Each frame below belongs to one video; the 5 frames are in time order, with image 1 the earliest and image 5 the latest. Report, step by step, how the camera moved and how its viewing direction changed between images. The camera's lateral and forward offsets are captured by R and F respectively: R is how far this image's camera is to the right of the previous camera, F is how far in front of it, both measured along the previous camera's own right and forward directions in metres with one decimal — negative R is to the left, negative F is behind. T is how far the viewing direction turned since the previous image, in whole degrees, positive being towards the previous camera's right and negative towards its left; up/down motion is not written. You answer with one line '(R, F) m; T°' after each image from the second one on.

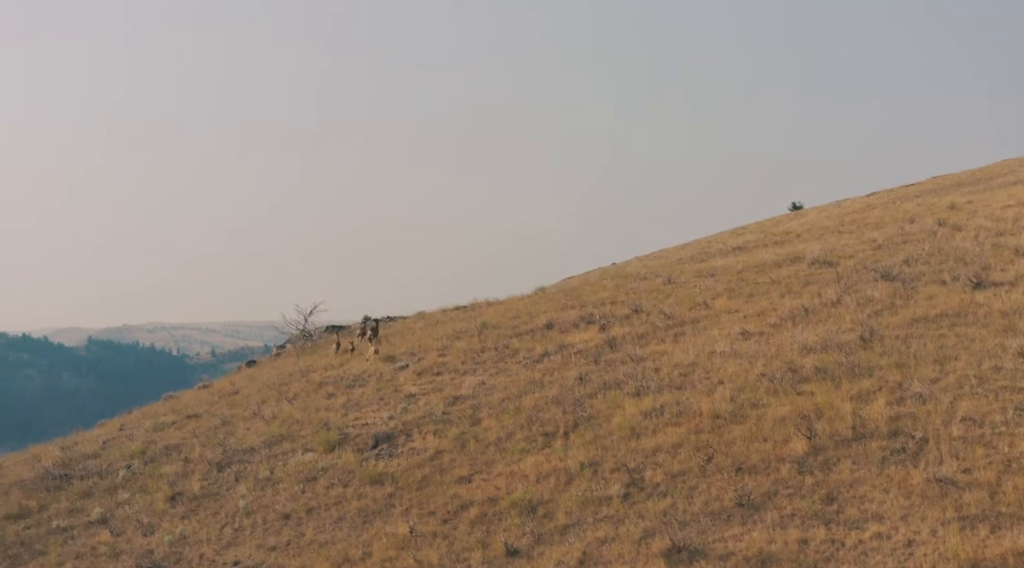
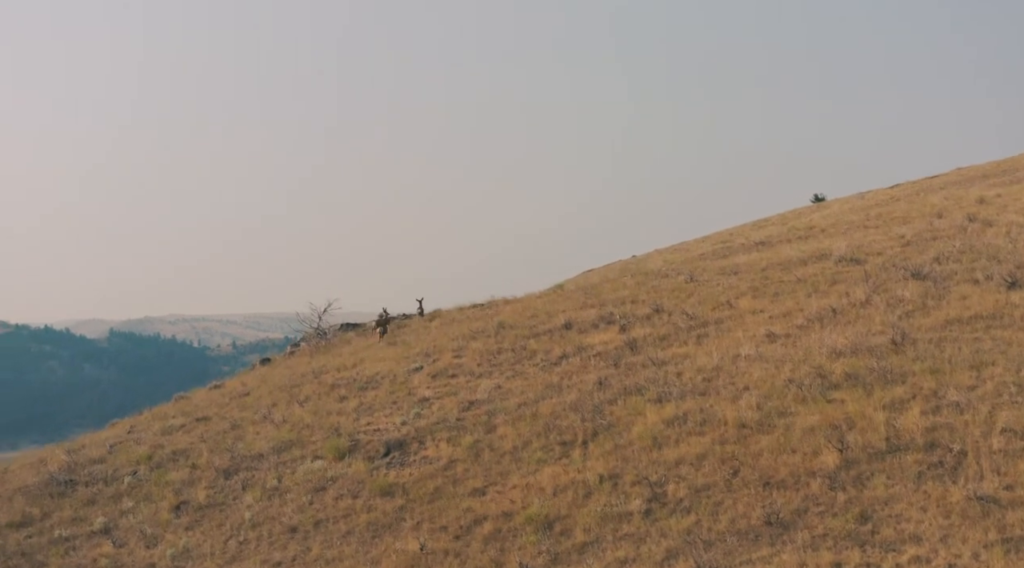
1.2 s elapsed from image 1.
(+0.1, +1.0) m; -1°
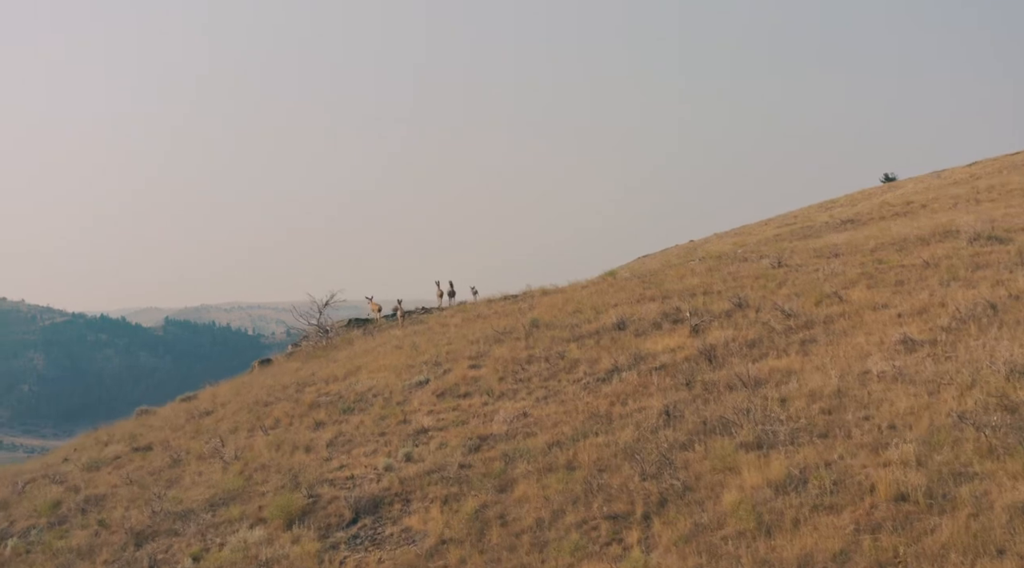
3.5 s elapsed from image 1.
(+0.4, +8.5) m; -2°
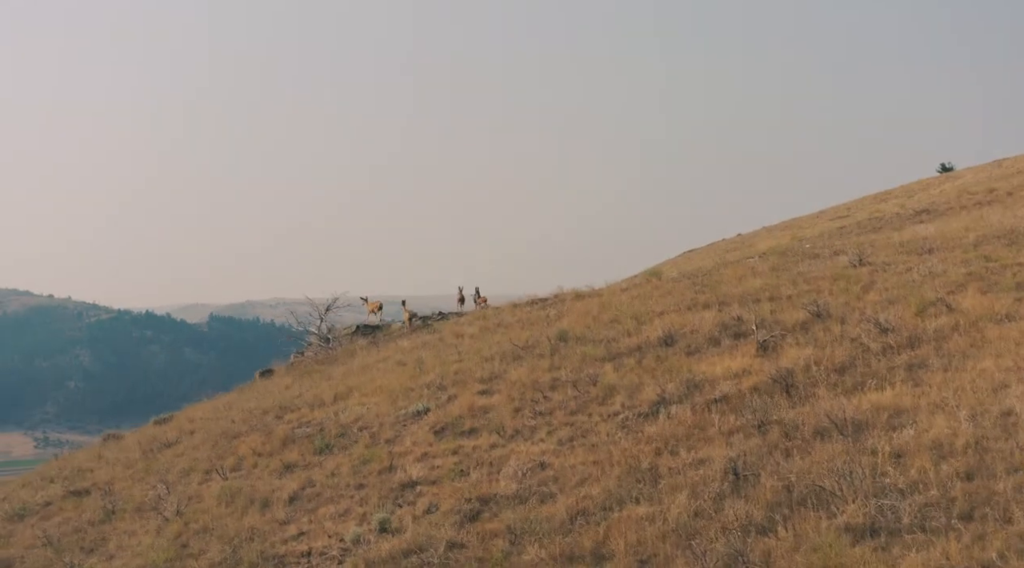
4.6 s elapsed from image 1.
(+0.4, +5.2) m; -2°
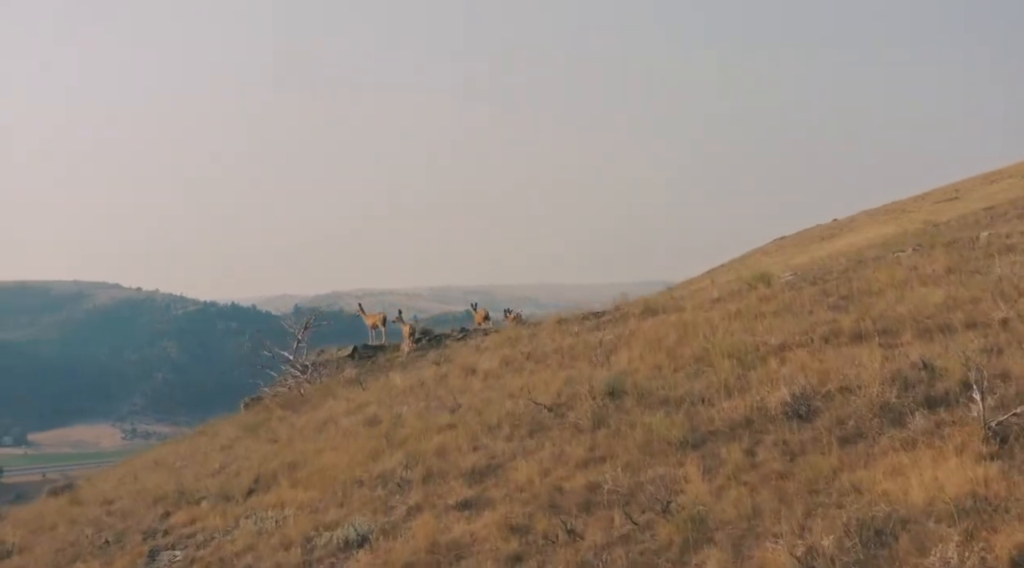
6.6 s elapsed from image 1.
(+0.7, +9.4) m; -4°
